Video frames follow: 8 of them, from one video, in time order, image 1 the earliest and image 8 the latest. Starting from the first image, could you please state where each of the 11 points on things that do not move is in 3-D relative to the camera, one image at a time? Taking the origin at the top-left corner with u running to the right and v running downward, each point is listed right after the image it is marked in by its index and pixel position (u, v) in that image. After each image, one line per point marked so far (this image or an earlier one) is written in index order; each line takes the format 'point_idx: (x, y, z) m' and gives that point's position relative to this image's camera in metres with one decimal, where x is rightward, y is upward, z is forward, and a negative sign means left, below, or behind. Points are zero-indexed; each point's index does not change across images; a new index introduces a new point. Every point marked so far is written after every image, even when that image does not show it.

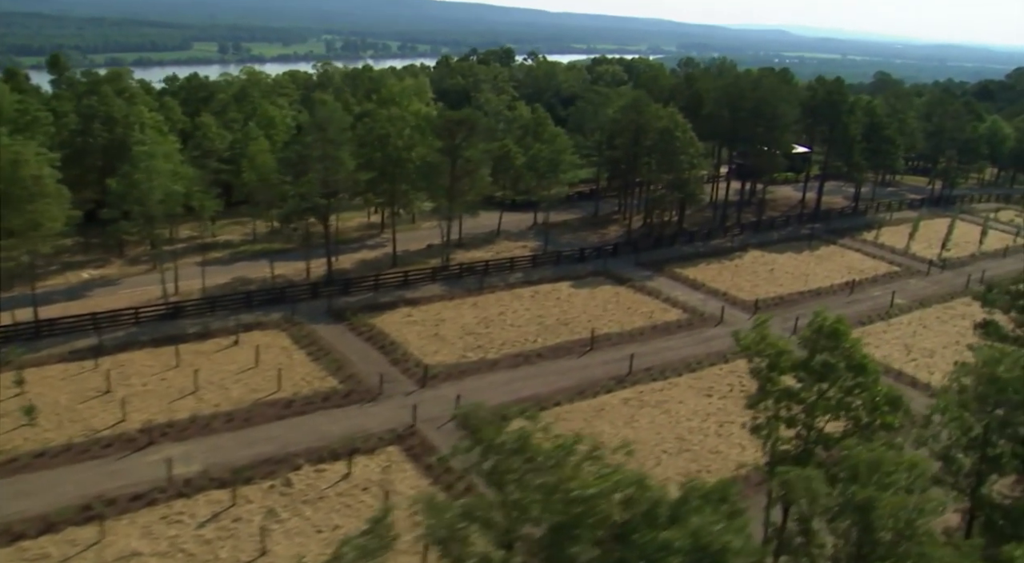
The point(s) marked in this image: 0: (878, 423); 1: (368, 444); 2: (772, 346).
0: (+5.2, -2.0, +12.6) m
1: (-3.2, -3.6, +19.6) m
2: (+3.9, -1.0, +13.0) m
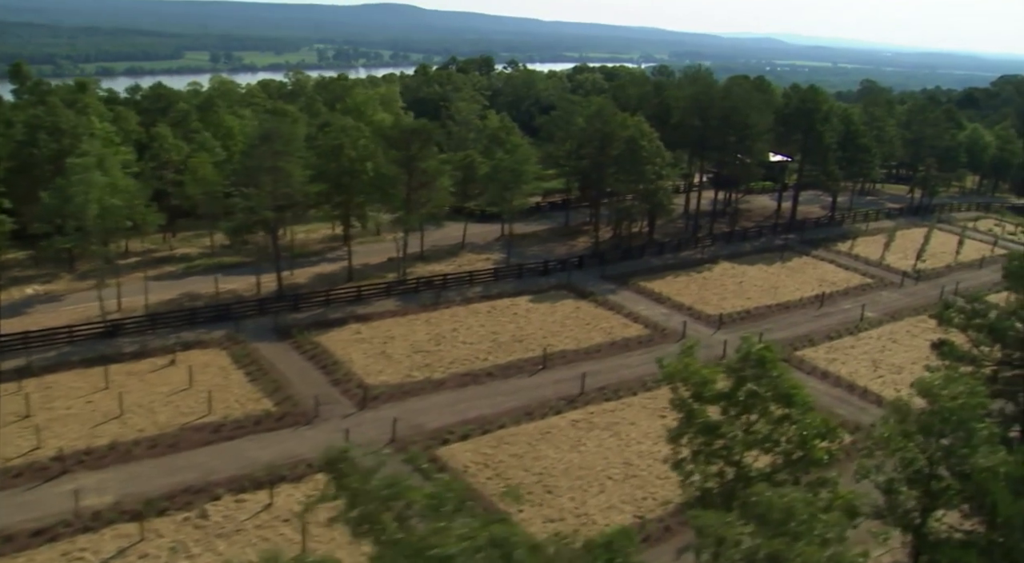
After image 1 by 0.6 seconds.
0: (+3.9, -2.3, +11.6) m
1: (-4.6, -4.0, +18.6) m
2: (+2.5, -1.3, +12.1) m
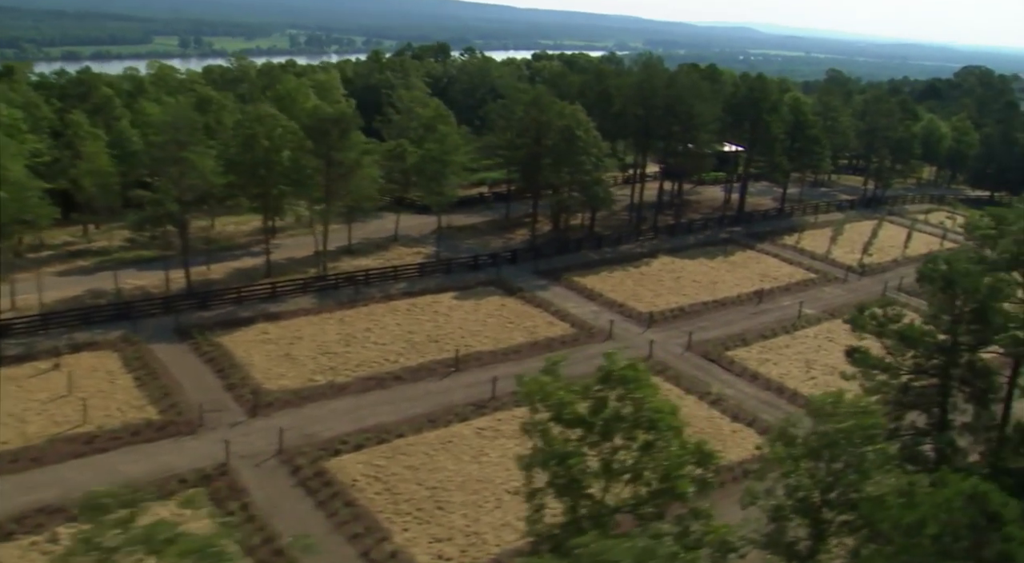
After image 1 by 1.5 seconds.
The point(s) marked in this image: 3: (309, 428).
0: (+1.9, -2.5, +10.4) m
1: (-6.8, -4.0, +17.2) m
2: (+0.5, -1.4, +10.8) m
3: (-4.5, -3.3, +19.8) m
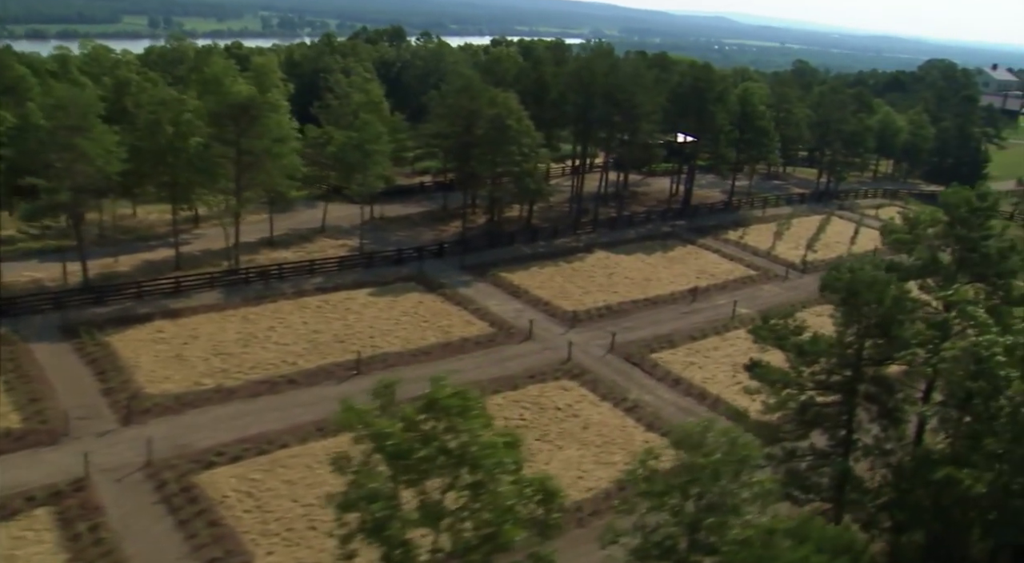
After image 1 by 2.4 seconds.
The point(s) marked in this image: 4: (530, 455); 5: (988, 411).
0: (-0.1, -2.6, +9.1) m
1: (-8.9, -4.0, +15.7) m
2: (-1.5, -1.5, +9.5) m
3: (-6.8, -3.3, +18.4) m
4: (+0.4, -3.8, +19.1) m
5: (+6.5, -1.8, +12.0) m
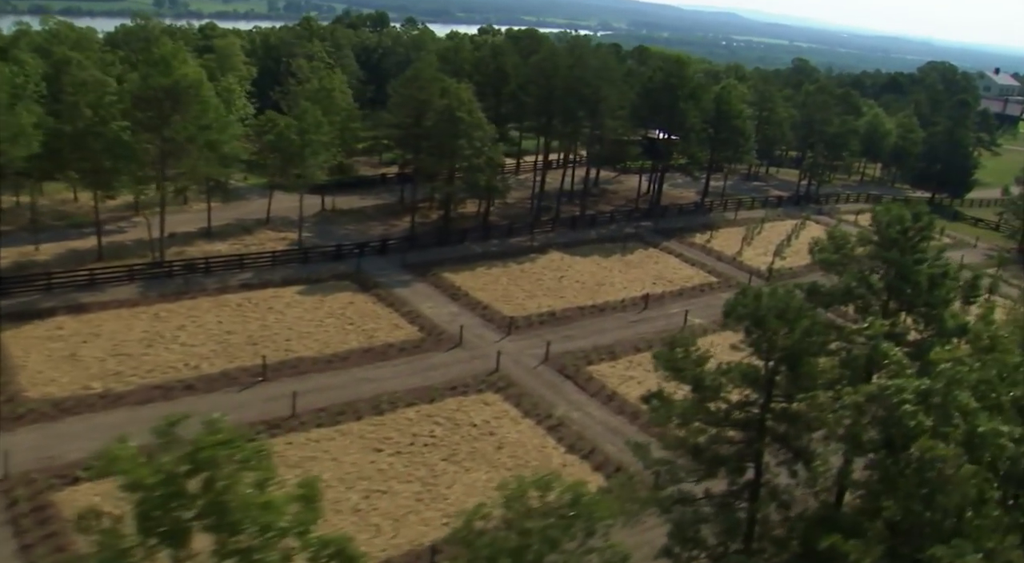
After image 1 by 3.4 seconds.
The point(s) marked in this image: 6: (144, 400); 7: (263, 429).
0: (-2.1, -2.9, +7.6) m
1: (-10.9, -3.9, +14.2) m
2: (-3.4, -1.7, +8.0) m
3: (-8.8, -3.2, +16.9) m
4: (-1.6, -3.9, +17.6) m
5: (+4.5, -2.2, +10.5) m
6: (-7.9, -2.6, +19.0) m
7: (-5.2, -3.1, +18.3) m
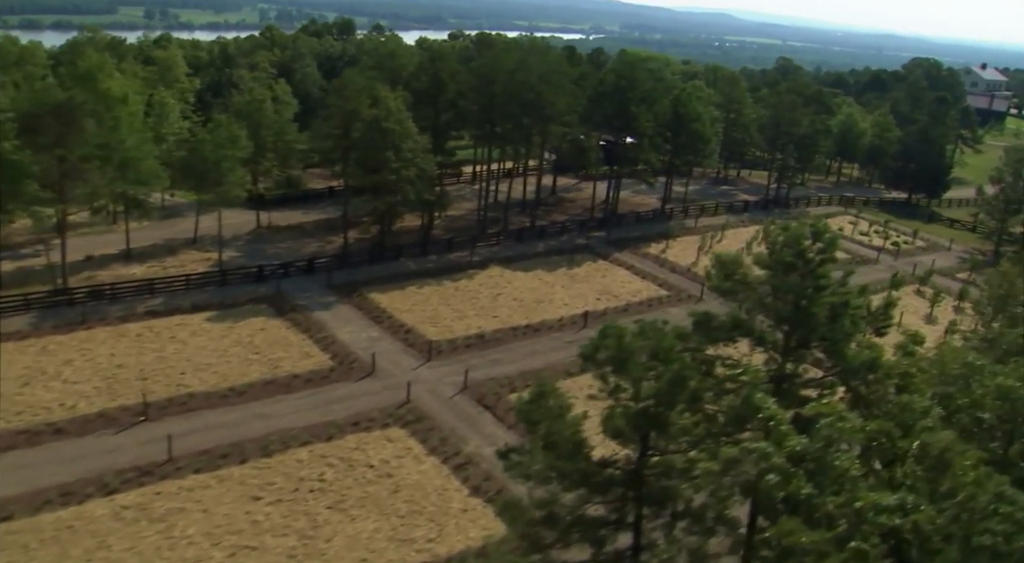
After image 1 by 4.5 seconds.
0: (-4.1, -3.4, +5.9) m
1: (-12.9, -4.7, +12.5) m
2: (-5.5, -2.3, +6.3) m
3: (-10.8, -3.9, +15.2) m
4: (-3.6, -4.5, +15.9) m
5: (+2.5, -2.6, +8.8) m
6: (-9.9, -3.3, +17.3) m
7: (-7.2, -3.7, +16.6) m
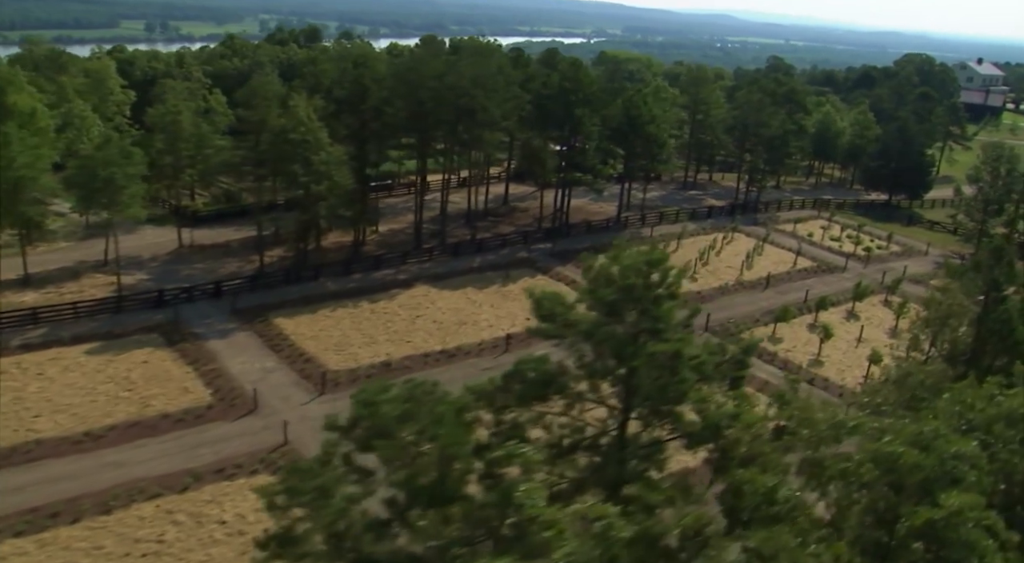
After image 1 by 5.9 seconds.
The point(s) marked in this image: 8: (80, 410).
0: (-6.6, -3.9, +3.8) m
1: (-15.3, -5.4, +10.5) m
2: (-7.9, -2.8, +4.2) m
3: (-13.1, -4.6, +13.2) m
4: (-5.9, -5.1, +13.8) m
5: (+0.1, -3.0, +6.6) m
6: (-12.3, -4.0, +15.2) m
7: (-9.5, -4.4, +14.5) m
8: (-9.3, -2.8, +19.1) m
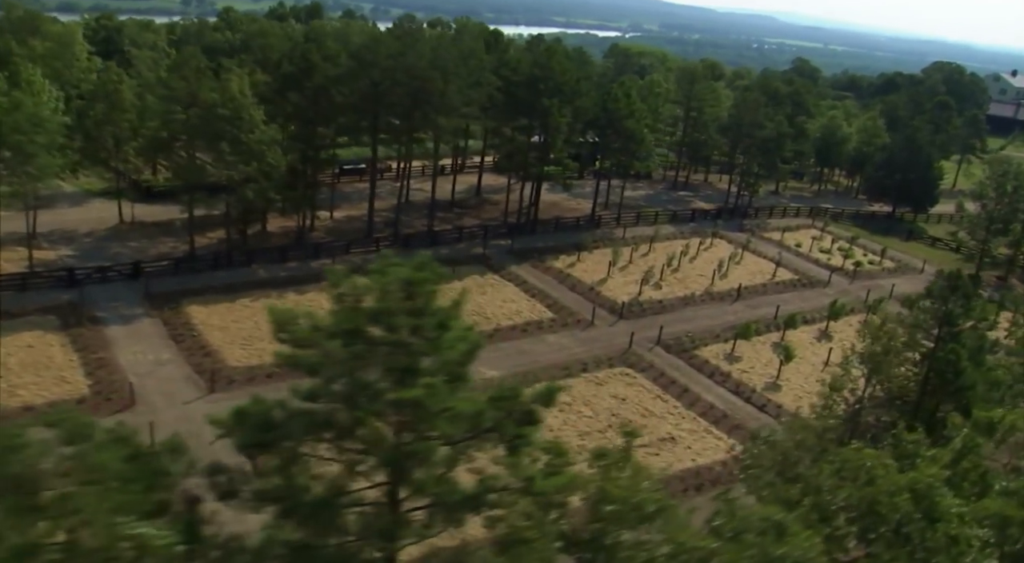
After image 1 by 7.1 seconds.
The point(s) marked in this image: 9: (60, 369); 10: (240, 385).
0: (-9.1, -3.7, +2.1) m
1: (-17.7, -4.7, +9.1) m
2: (-10.4, -2.6, +2.5) m
3: (-15.4, -4.0, +11.7) m
4: (-8.3, -4.8, +12.1) m
5: (-2.4, -3.2, +4.8) m
6: (-14.5, -3.4, +13.7) m
7: (-11.8, -3.9, +12.9) m
8: (-11.4, -2.3, +17.5) m
9: (-9.8, -1.9, +19.2) m
10: (-5.9, -2.2, +19.3) m
